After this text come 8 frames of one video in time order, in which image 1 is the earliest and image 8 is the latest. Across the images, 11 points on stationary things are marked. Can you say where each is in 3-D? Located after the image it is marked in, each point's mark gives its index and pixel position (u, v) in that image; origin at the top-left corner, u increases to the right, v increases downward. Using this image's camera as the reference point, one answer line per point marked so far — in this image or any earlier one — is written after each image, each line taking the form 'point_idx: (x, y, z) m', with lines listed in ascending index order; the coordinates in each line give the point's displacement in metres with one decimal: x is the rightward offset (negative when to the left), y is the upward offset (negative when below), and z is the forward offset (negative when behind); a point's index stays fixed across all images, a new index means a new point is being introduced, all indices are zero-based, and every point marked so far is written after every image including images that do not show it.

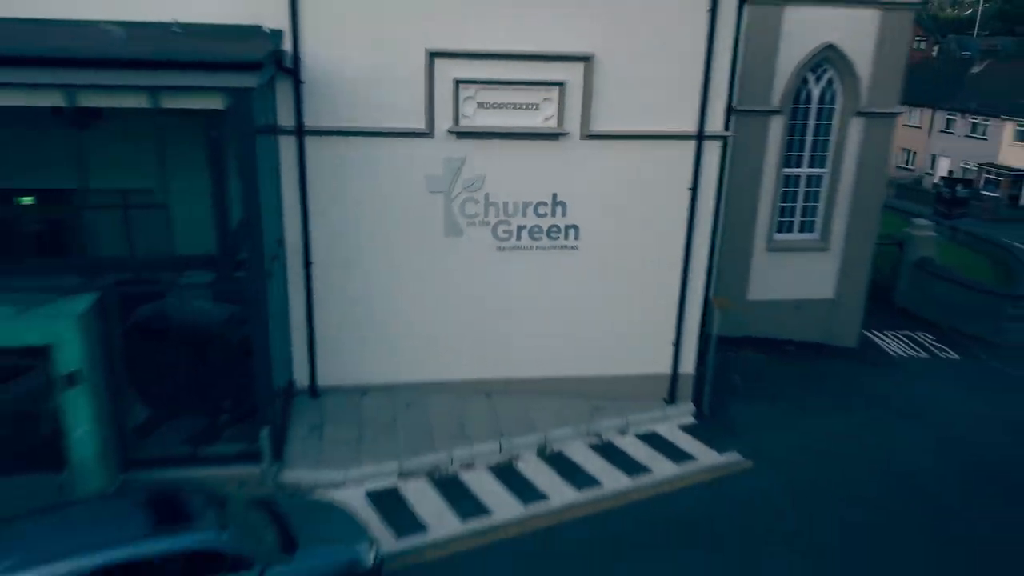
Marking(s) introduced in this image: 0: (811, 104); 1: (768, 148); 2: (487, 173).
0: (+4.4, +2.7, +13.5) m
1: (+3.7, +2.0, +13.5) m
2: (-0.3, +1.3, +10.5) m
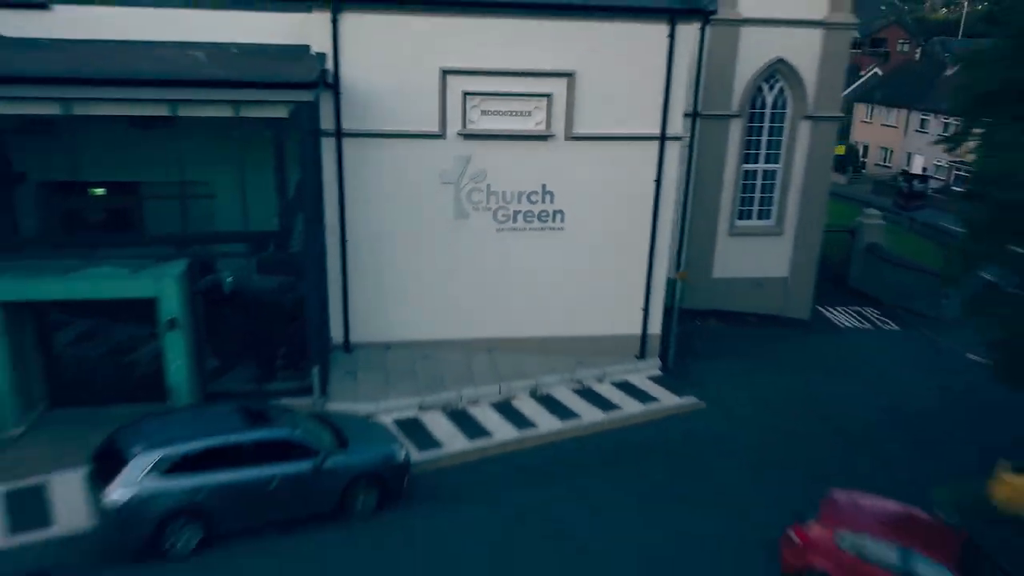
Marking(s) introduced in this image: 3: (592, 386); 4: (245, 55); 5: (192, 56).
0: (+4.4, +3.1, +15.9) m
1: (+3.7, +2.4, +15.8) m
2: (-0.3, +1.6, +12.9) m
3: (+1.1, -1.4, +13.2) m
4: (-3.5, +2.9, +11.8) m
5: (-3.8, +2.8, +11.5) m
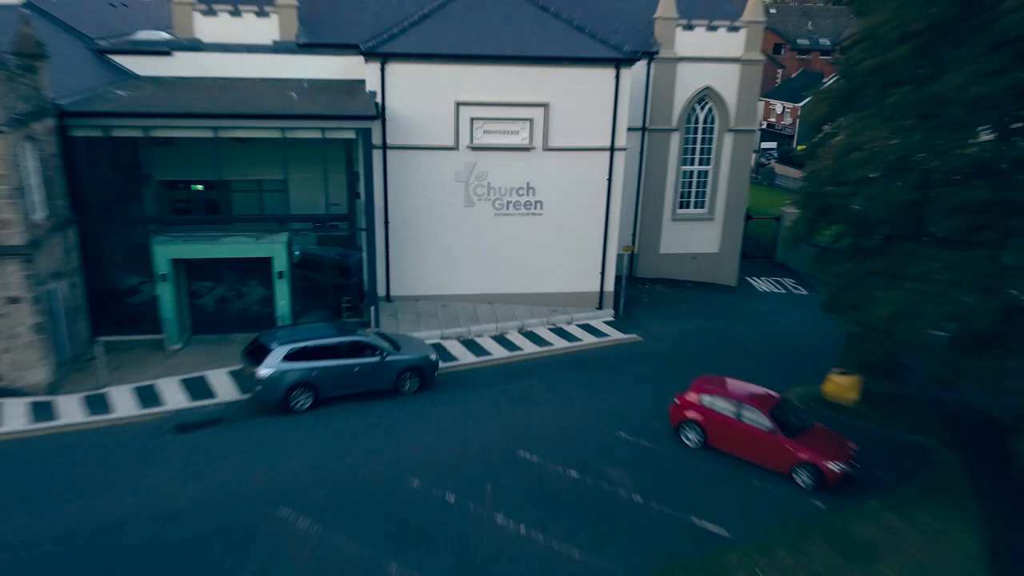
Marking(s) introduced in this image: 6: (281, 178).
0: (+4.2, +3.7, +21.0) m
1: (+3.5, +3.0, +21.0) m
2: (-0.5, +2.2, +18.0) m
3: (+1.0, -0.7, +18.4) m
4: (-3.6, +3.5, +17.0) m
5: (-4.0, +3.4, +16.6) m
6: (-4.3, +2.0, +16.5) m
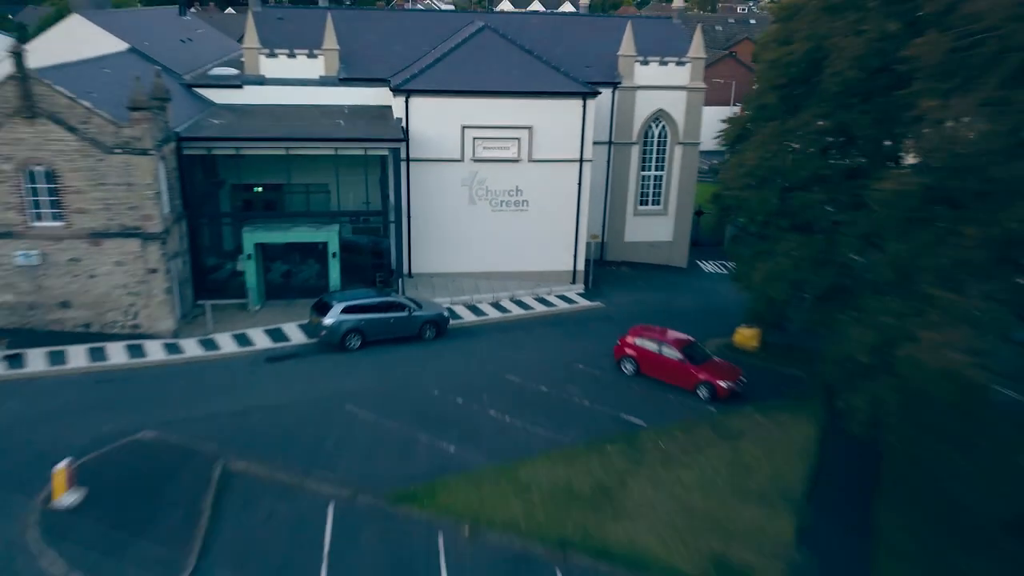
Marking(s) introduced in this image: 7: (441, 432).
0: (+4.1, +4.2, +26.5) m
1: (+3.4, +3.6, +26.4) m
2: (-0.6, +2.8, +23.5) m
3: (+0.8, -0.2, +23.9) m
4: (-3.8, +4.0, +22.5) m
5: (-4.2, +3.9, +22.1) m
6: (-4.5, +2.5, +22.0) m
7: (-1.2, -2.4, +15.5) m
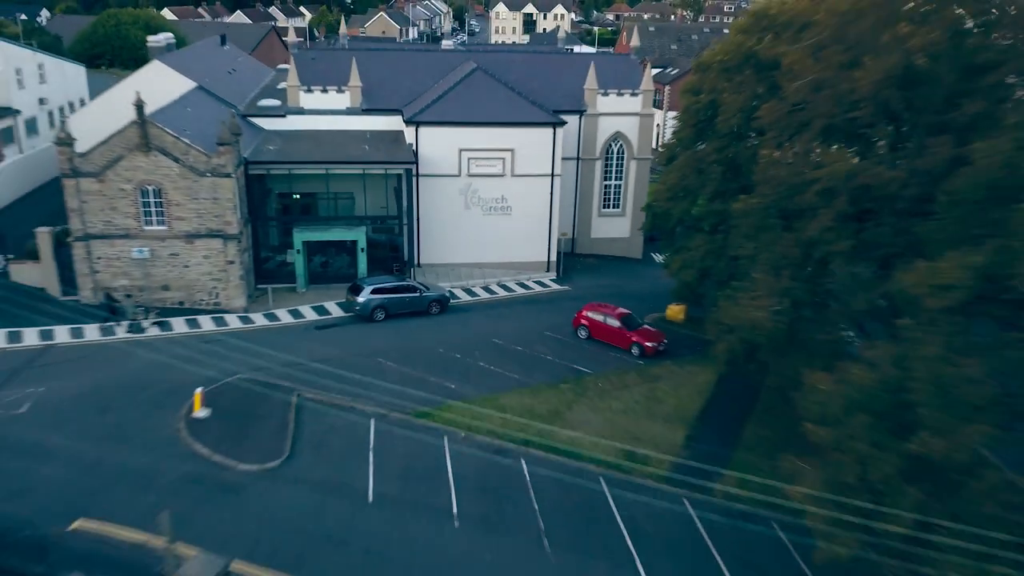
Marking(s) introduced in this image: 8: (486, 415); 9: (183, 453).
0: (+3.6, +4.7, +33.0) m
1: (+2.9, +4.0, +32.9) m
2: (-1.1, +3.2, +30.0) m
3: (+0.4, +0.2, +30.4) m
4: (-4.2, +4.4, +28.9) m
5: (-4.6, +4.3, +28.6) m
6: (-4.9, +2.9, +28.5) m
7: (-1.6, -2.1, +22.0) m
8: (-0.6, -2.7, +20.0) m
9: (-6.2, -3.0, +17.5) m
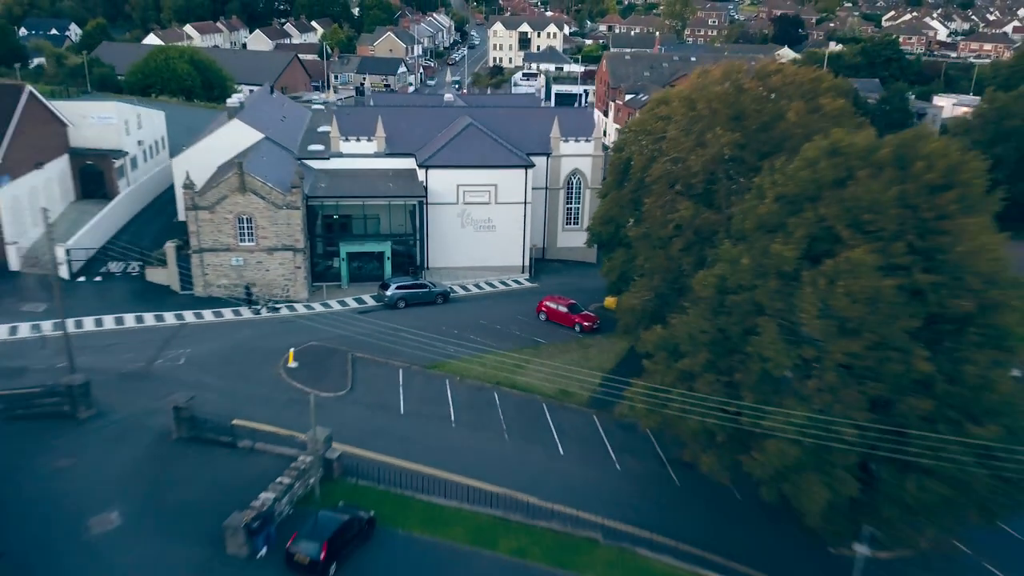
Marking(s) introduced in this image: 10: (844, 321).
0: (+2.9, +4.8, +44.0) m
1: (+2.2, +4.2, +43.9) m
2: (-1.8, +3.3, +41.0) m
3: (-0.3, +0.3, +41.4) m
4: (-4.9, +4.5, +39.9) m
5: (-5.3, +4.4, +39.6) m
6: (-5.6, +3.0, +39.5) m
7: (-2.3, -2.0, +33.0) m
8: (-1.3, -2.6, +31.0) m
9: (-6.9, -3.0, +28.6) m
10: (+6.6, -0.7, +18.6) m
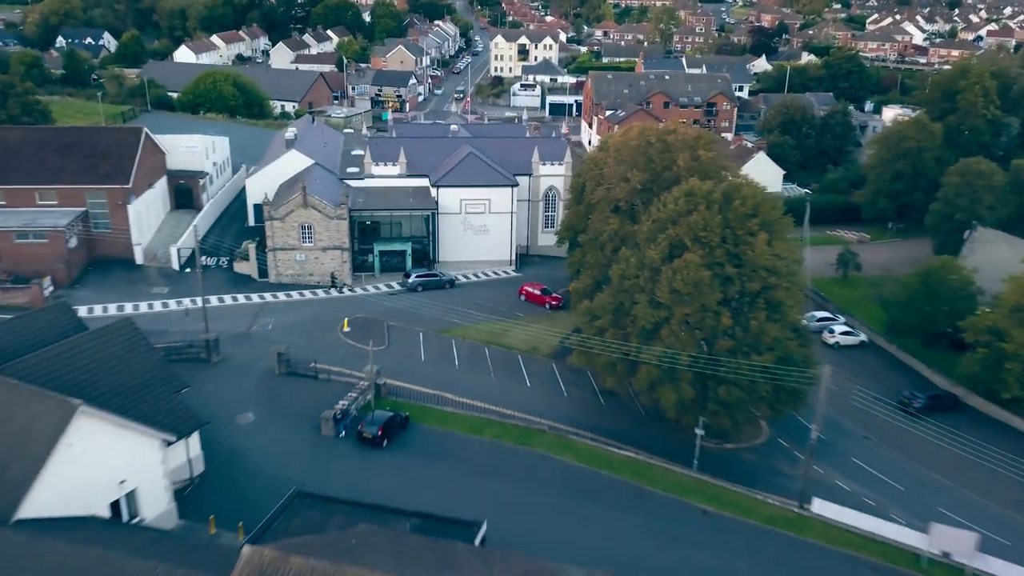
0: (+2.3, +5.5, +57.2) m
1: (+1.6, +4.8, +57.2) m
2: (-2.4, +3.9, +54.3) m
3: (-0.9, +1.0, +54.8) m
4: (-5.5, +5.2, +53.3) m
5: (-5.9, +5.0, +52.9) m
6: (-6.2, +3.7, +52.8) m
7: (-2.9, -1.4, +46.4) m
8: (-1.9, -2.1, +44.4) m
9: (-7.6, -2.5, +42.0) m
10: (+5.9, -0.2, +31.9) m
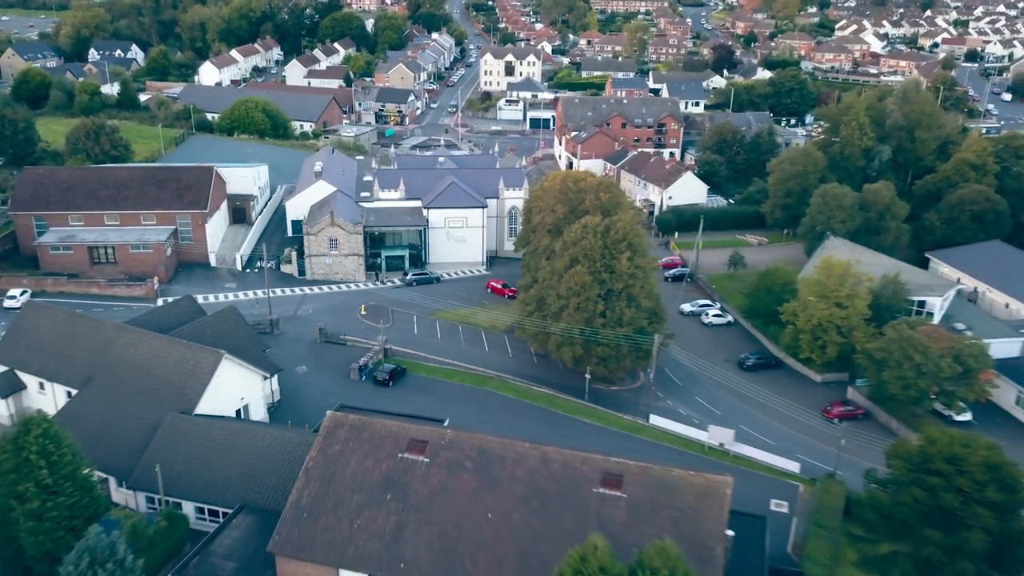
0: (+0.1, +6.0, +76.4) m
1: (-0.6, +5.3, +76.4) m
2: (-4.7, +4.4, +73.5) m
3: (-3.2, +1.4, +74.0) m
4: (-7.8, +5.6, +72.5) m
5: (-8.2, +5.4, +72.1) m
6: (-8.5, +4.1, +72.0) m
7: (-5.2, -1.1, +65.7) m
8: (-4.2, -1.8, +63.7) m
9: (-9.9, -2.2, +61.3) m
10: (+3.5, -0.2, +51.2) m
